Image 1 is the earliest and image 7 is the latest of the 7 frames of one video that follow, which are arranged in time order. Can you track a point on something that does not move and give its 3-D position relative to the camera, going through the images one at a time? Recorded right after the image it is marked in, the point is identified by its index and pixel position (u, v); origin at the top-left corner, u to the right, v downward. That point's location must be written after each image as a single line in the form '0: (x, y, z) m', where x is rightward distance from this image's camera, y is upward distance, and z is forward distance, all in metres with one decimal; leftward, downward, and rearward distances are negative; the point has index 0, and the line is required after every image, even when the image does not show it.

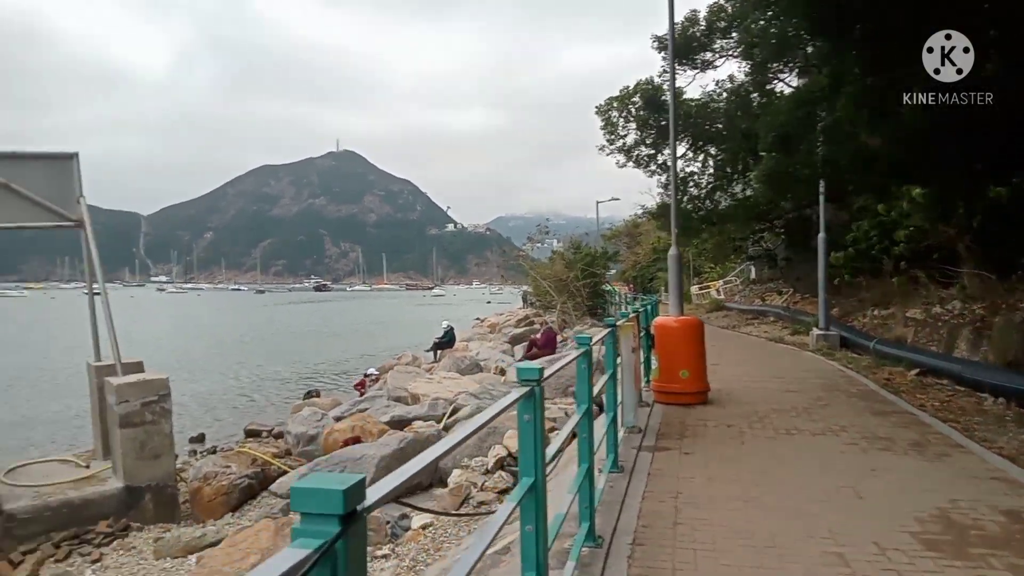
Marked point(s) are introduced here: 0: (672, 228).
0: (+3.0, +1.1, +13.6) m
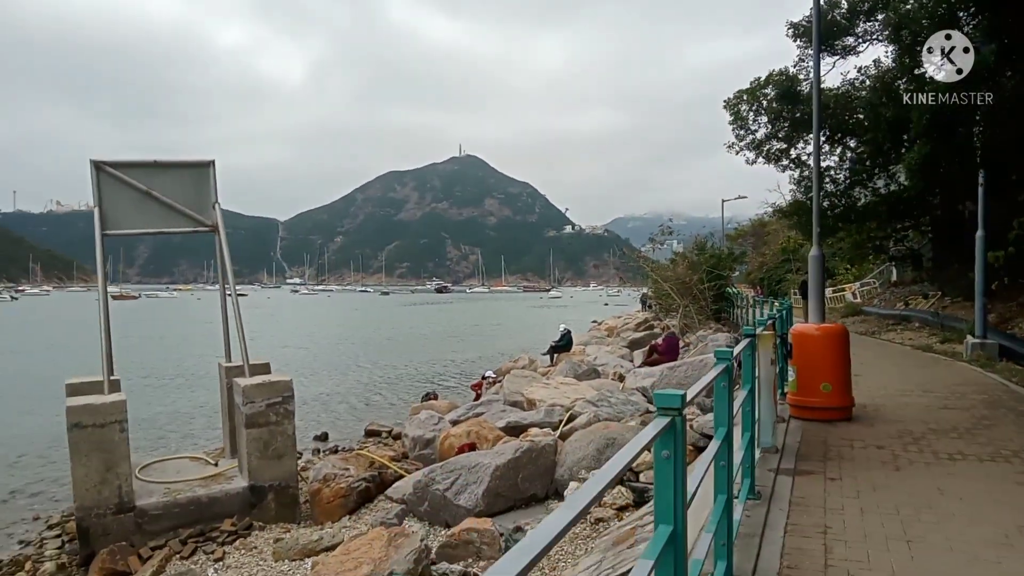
0: (+5.0, +1.0, +12.6) m
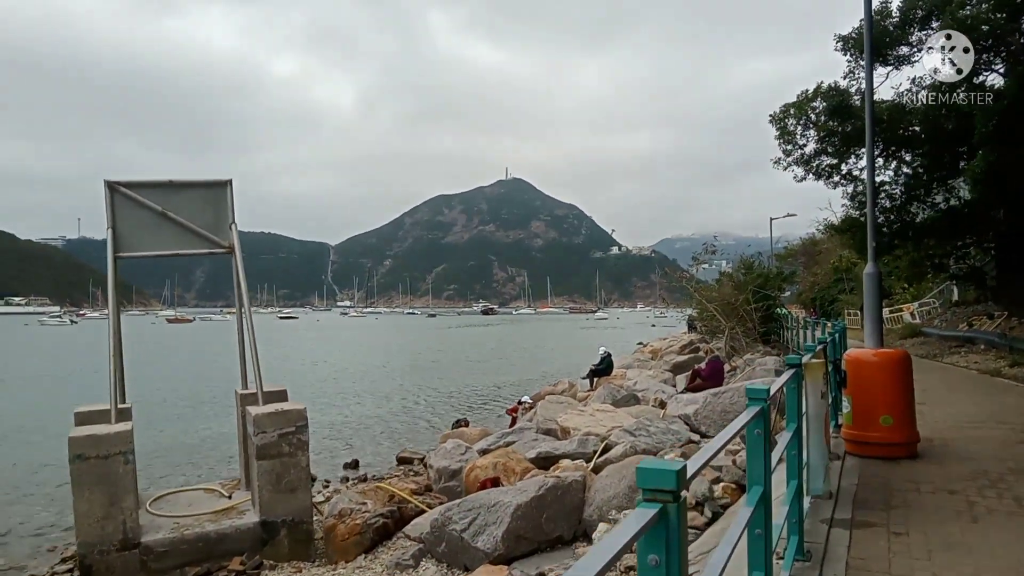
0: (+5.5, +0.7, +11.7) m
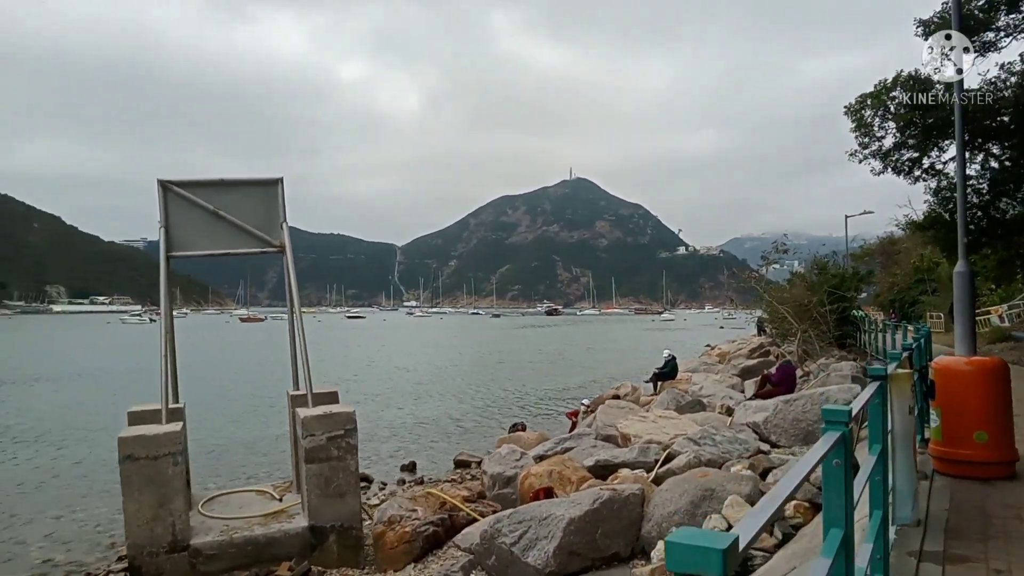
0: (+6.3, +0.7, +10.8) m
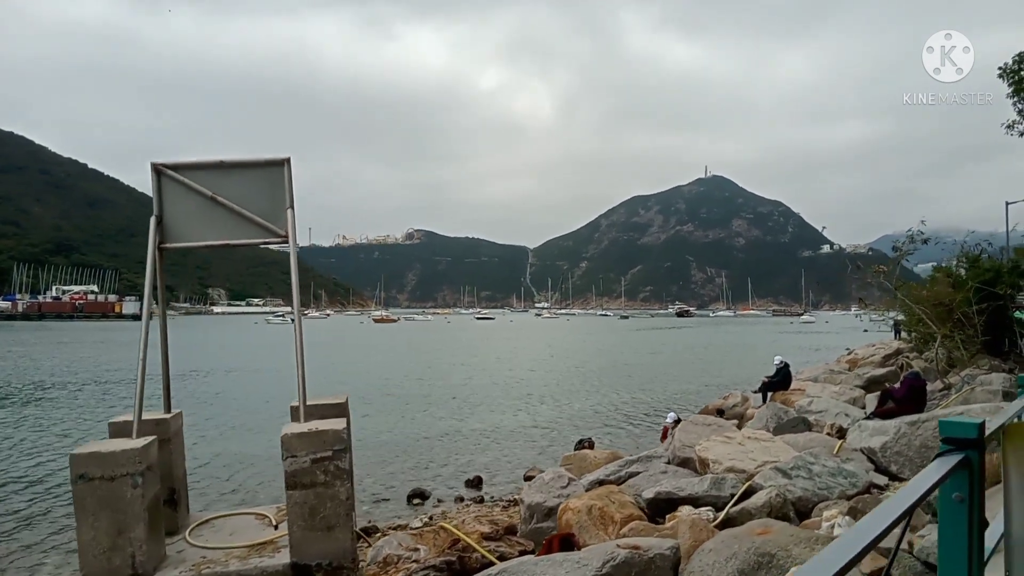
0: (+6.7, +0.8, +8.0) m
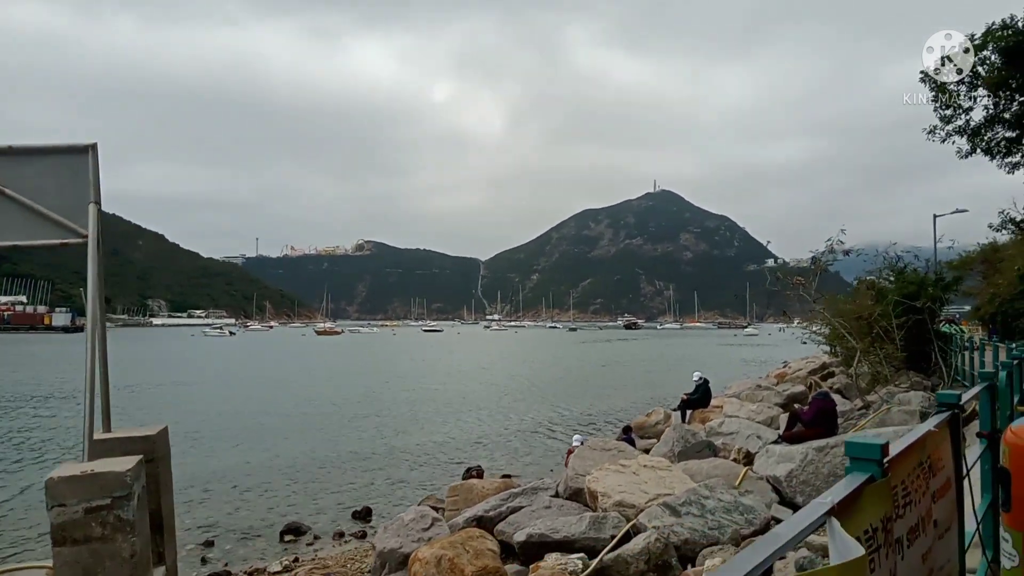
0: (+5.2, +0.6, +7.2) m
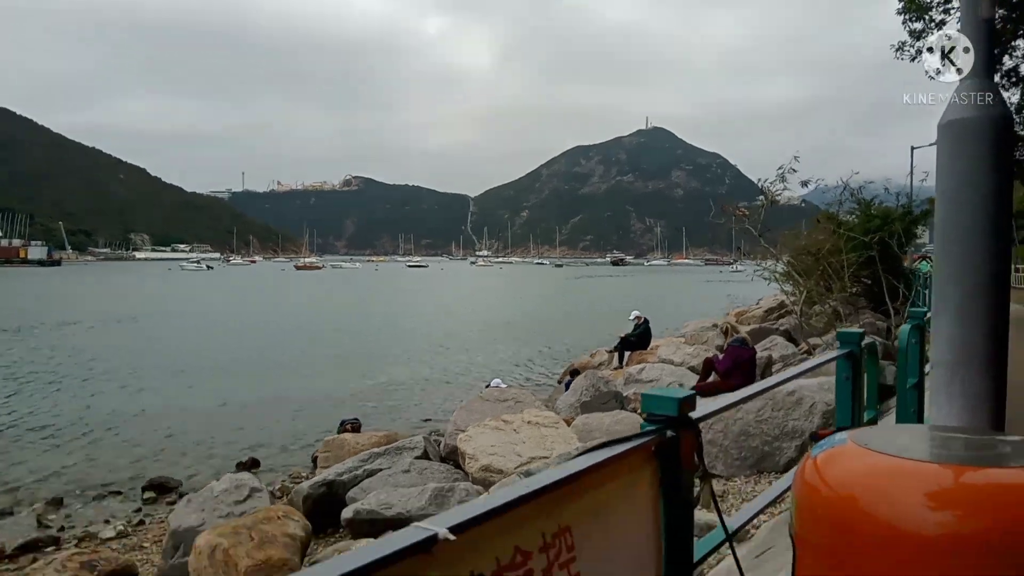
0: (+3.8, +1.2, +5.7) m
